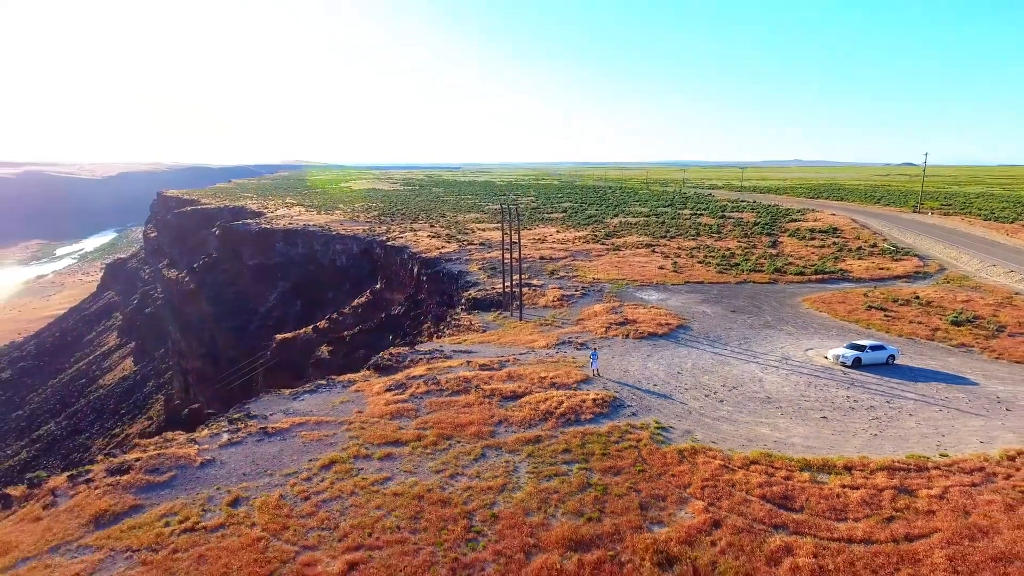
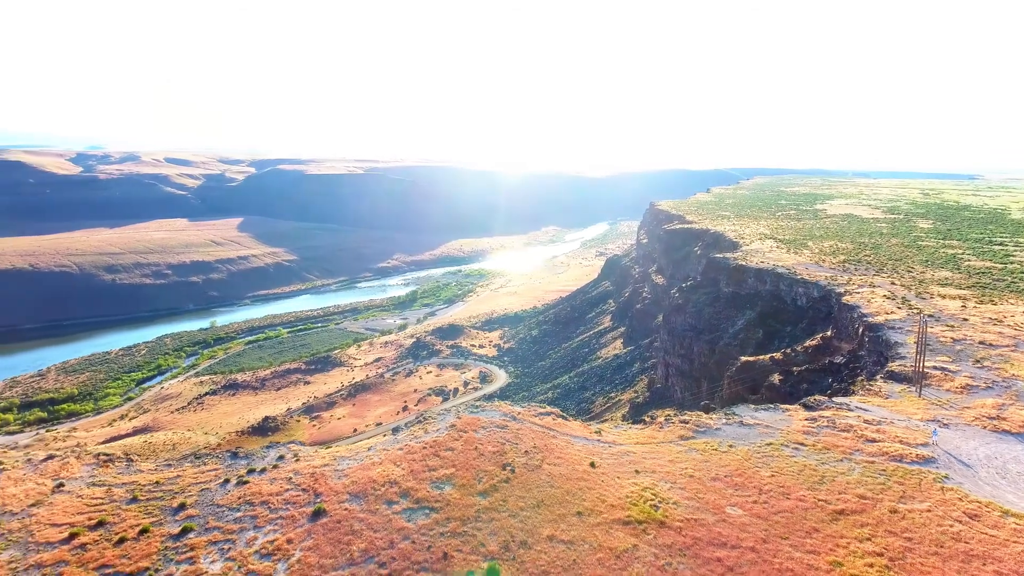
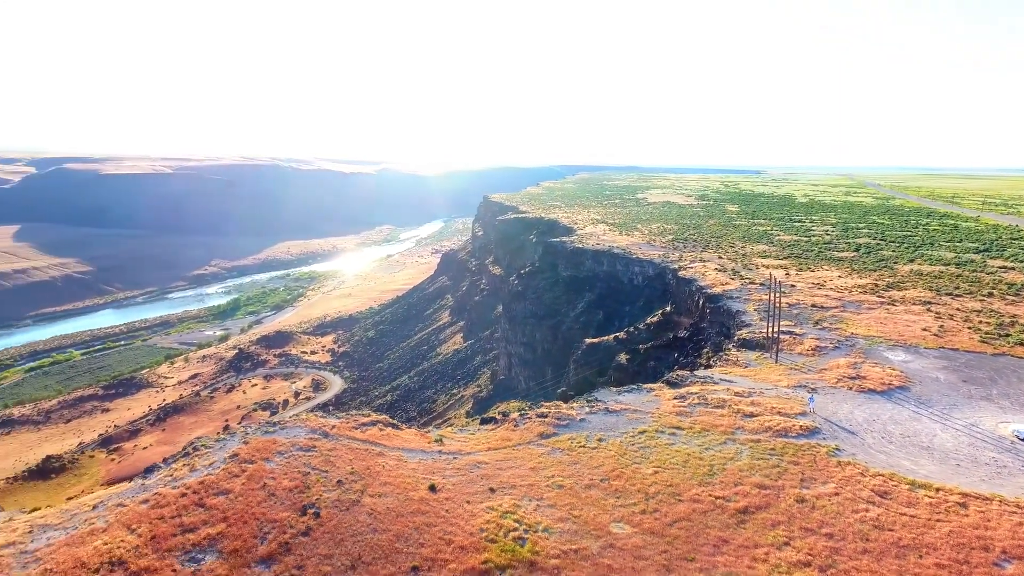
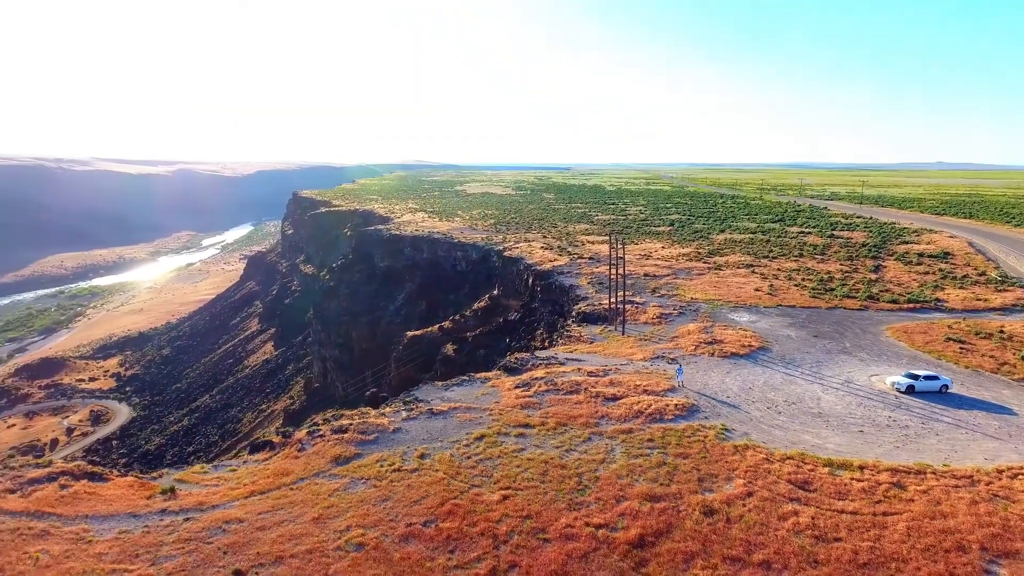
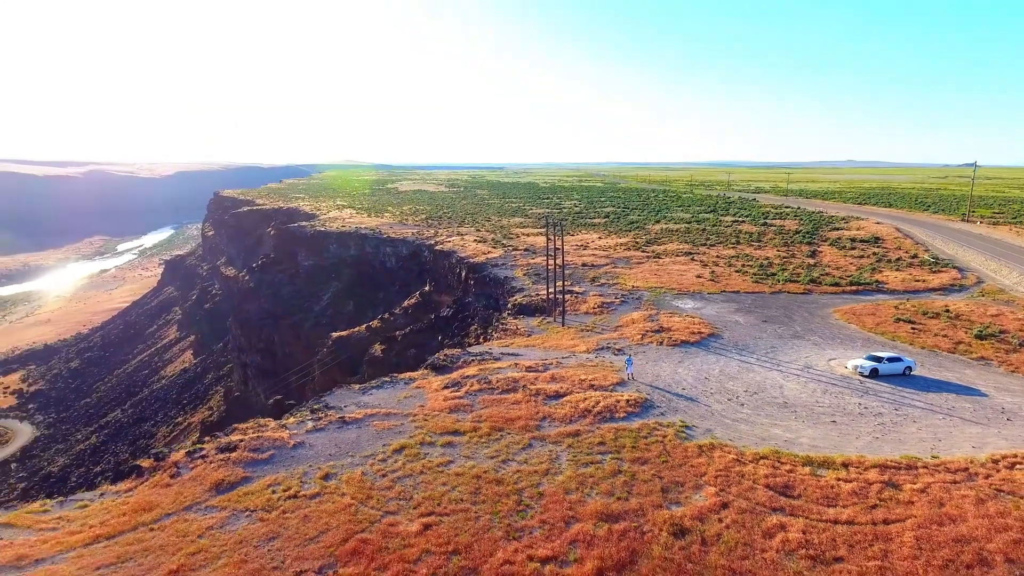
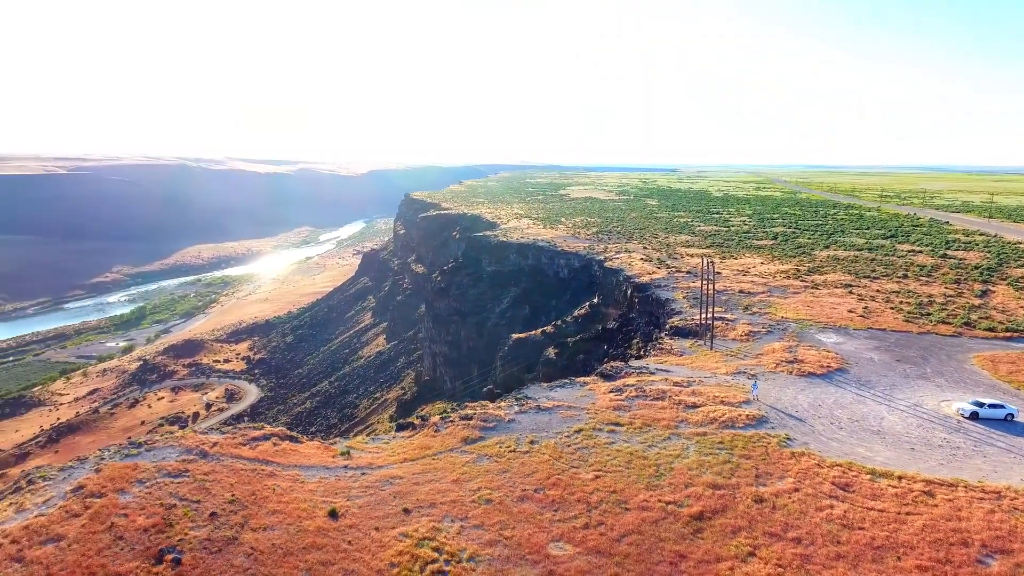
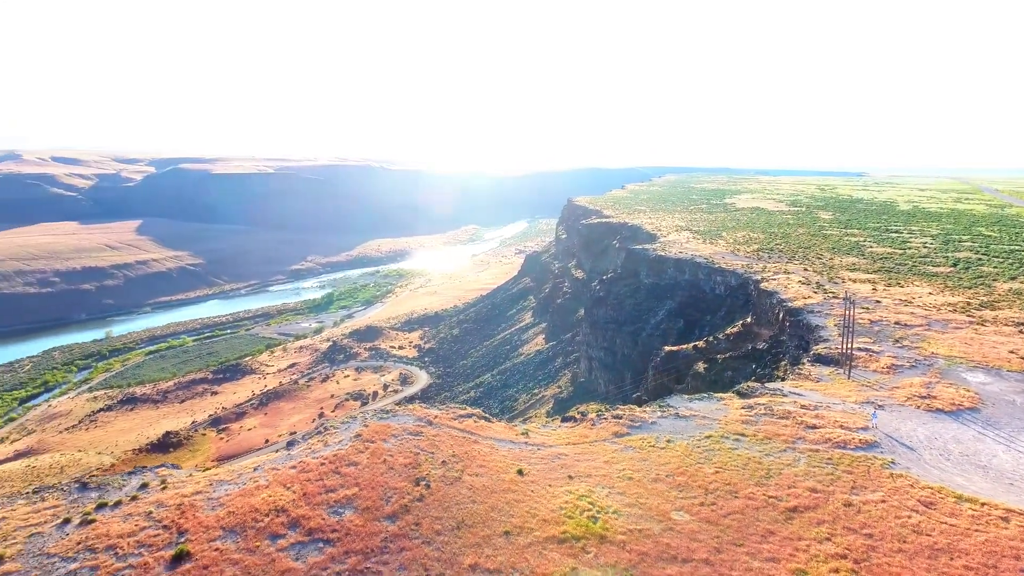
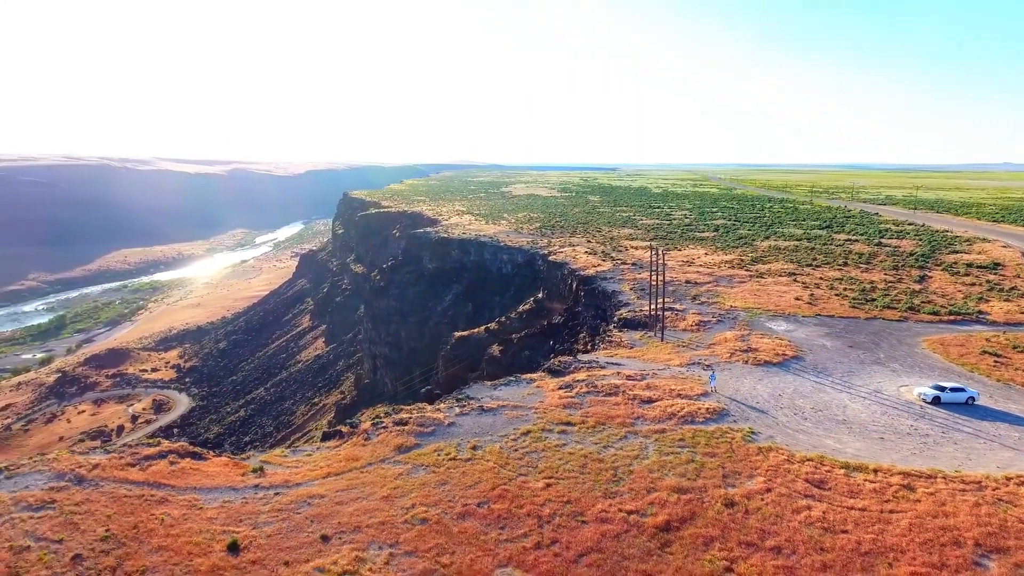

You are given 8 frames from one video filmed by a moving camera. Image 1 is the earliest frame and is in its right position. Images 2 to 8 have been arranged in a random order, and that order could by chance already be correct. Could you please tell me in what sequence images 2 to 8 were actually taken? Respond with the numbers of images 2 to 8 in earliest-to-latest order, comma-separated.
5, 4, 8, 6, 3, 7, 2
